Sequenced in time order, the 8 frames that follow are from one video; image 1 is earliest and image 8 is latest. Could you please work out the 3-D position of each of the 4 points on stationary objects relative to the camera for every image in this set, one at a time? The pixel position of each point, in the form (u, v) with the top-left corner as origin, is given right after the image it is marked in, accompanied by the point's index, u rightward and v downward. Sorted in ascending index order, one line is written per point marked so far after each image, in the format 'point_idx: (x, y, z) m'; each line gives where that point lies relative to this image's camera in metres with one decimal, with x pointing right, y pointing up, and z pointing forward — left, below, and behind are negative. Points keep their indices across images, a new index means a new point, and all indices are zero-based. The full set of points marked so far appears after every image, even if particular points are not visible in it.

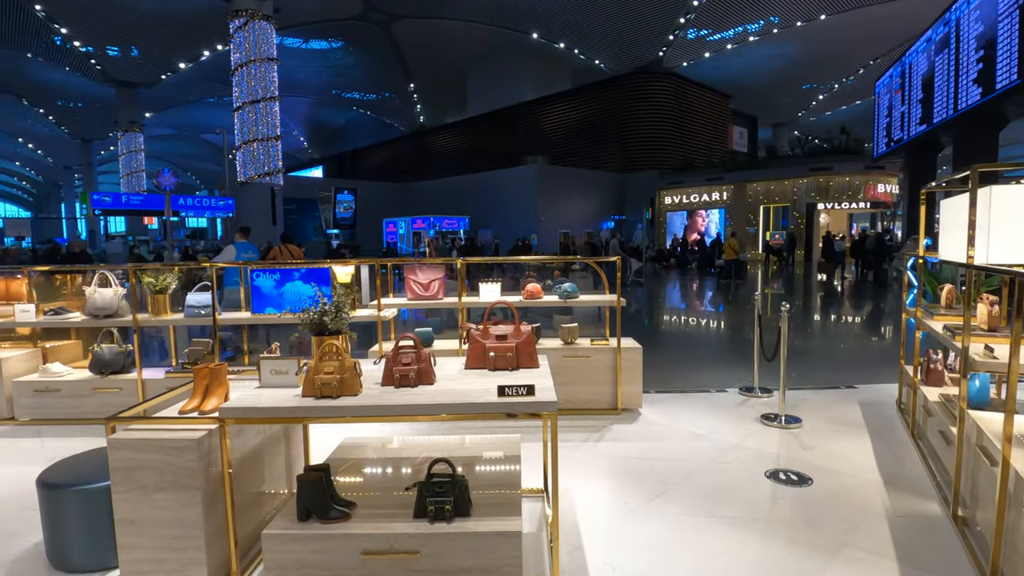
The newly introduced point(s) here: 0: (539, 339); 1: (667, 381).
0: (+0.2, -0.4, +4.1) m
1: (+1.3, -0.8, +4.9) m
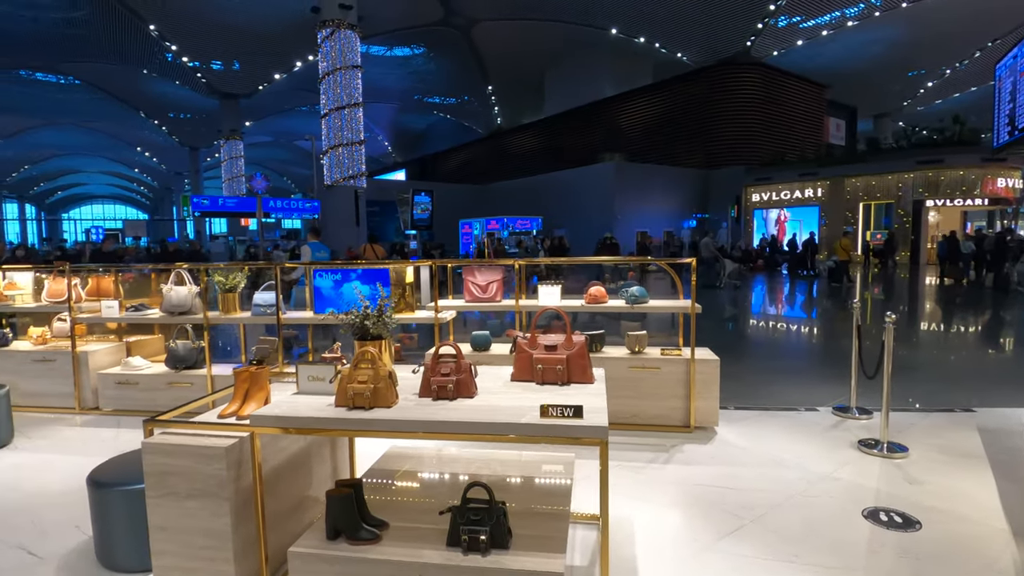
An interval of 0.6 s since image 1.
0: (+0.6, -0.4, +3.8) m
1: (+1.8, -0.9, +4.5) m
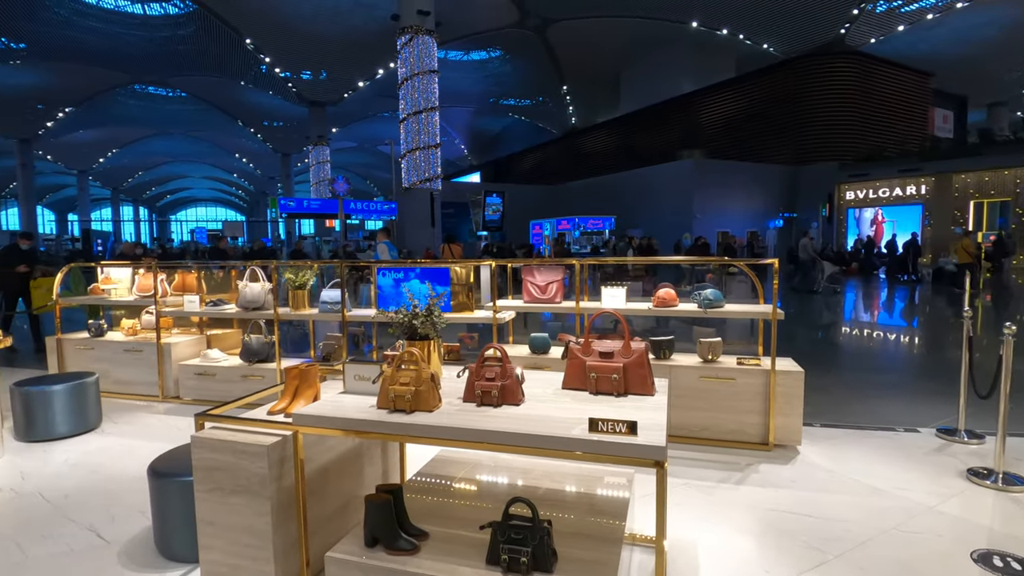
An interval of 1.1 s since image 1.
0: (+1.0, -0.4, +3.5) m
1: (+2.3, -0.9, +4.0) m
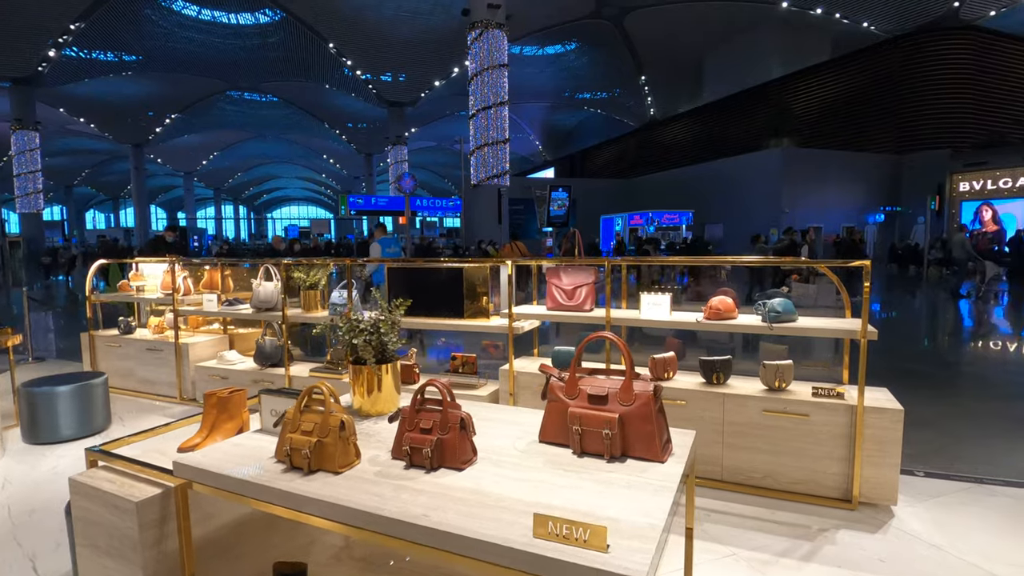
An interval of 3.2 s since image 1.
0: (+1.1, -0.4, +2.8) m
1: (+2.4, -0.9, +3.2) m
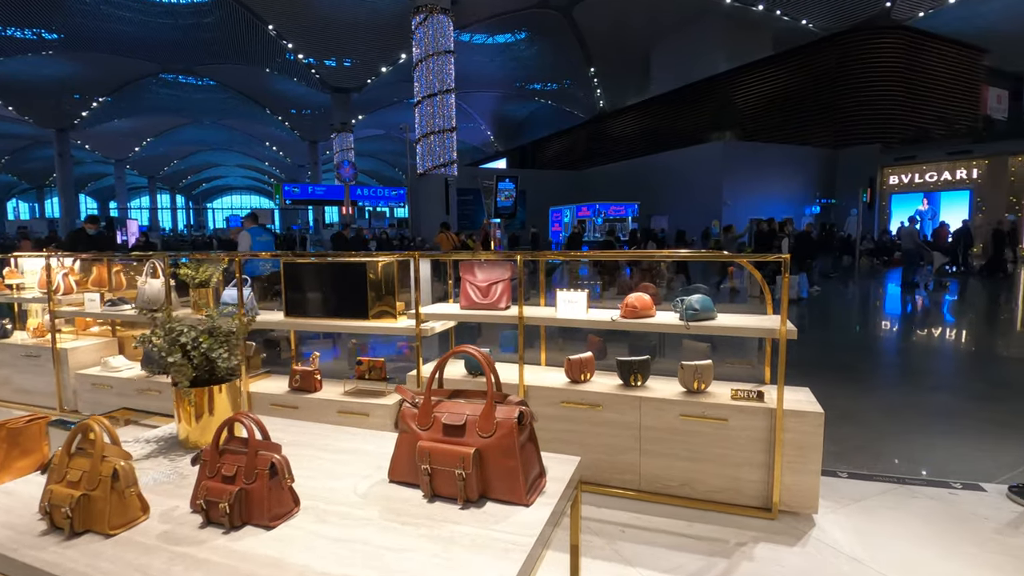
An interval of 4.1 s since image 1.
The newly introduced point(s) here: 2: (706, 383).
0: (+0.6, -0.4, +2.6) m
1: (+1.9, -0.9, +3.1) m
2: (+0.9, -0.4, +2.5) m
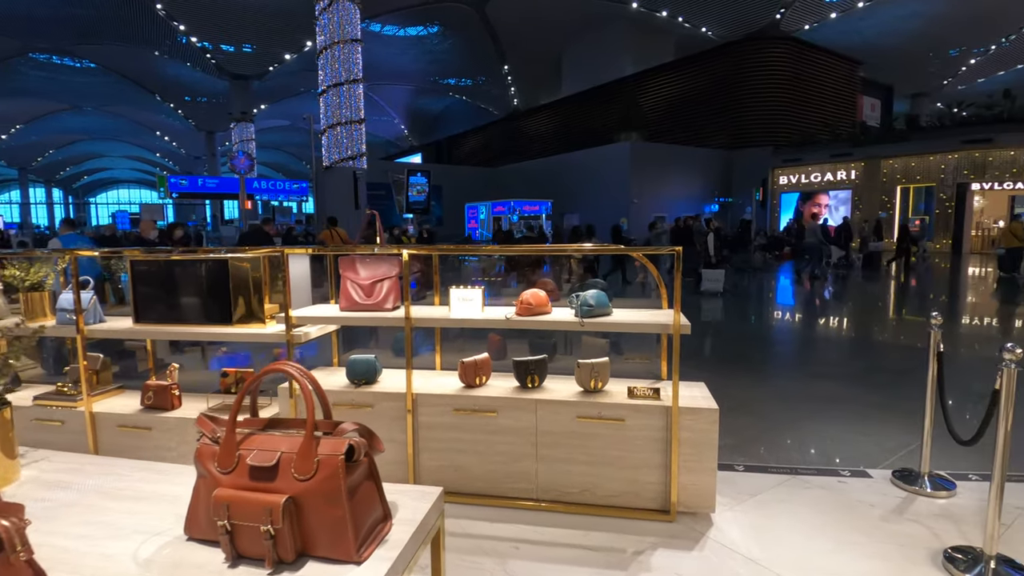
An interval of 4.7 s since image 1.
0: (+0.2, -0.4, +2.5) m
1: (+1.4, -0.9, +3.1) m
2: (+0.4, -0.4, +2.4) m
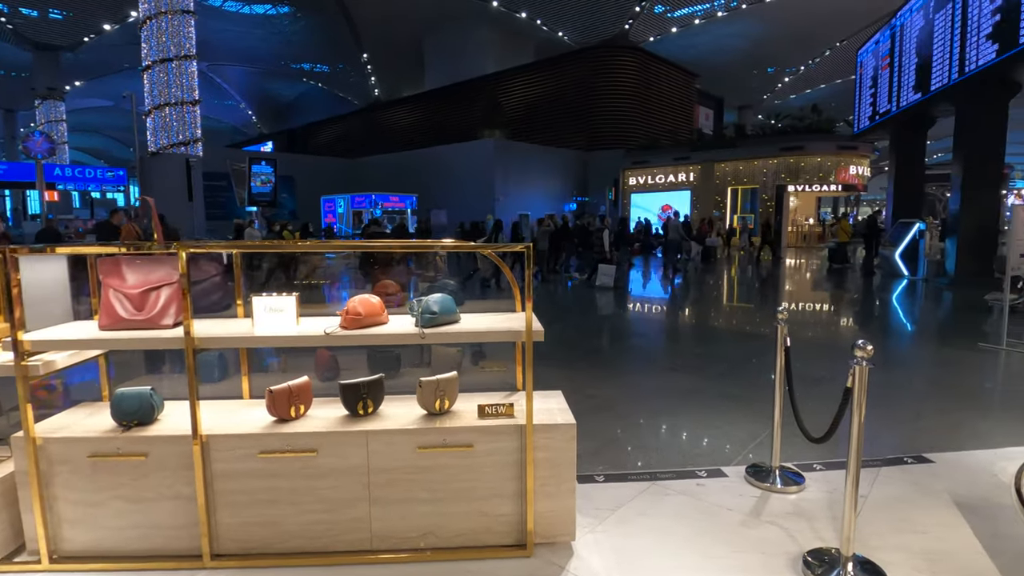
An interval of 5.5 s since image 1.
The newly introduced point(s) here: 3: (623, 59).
0: (-0.5, -0.4, +2.1) m
1: (+0.6, -0.8, +3.0) m
2: (-0.2, -0.4, +2.0) m
3: (+2.8, +5.8, +14.2) m
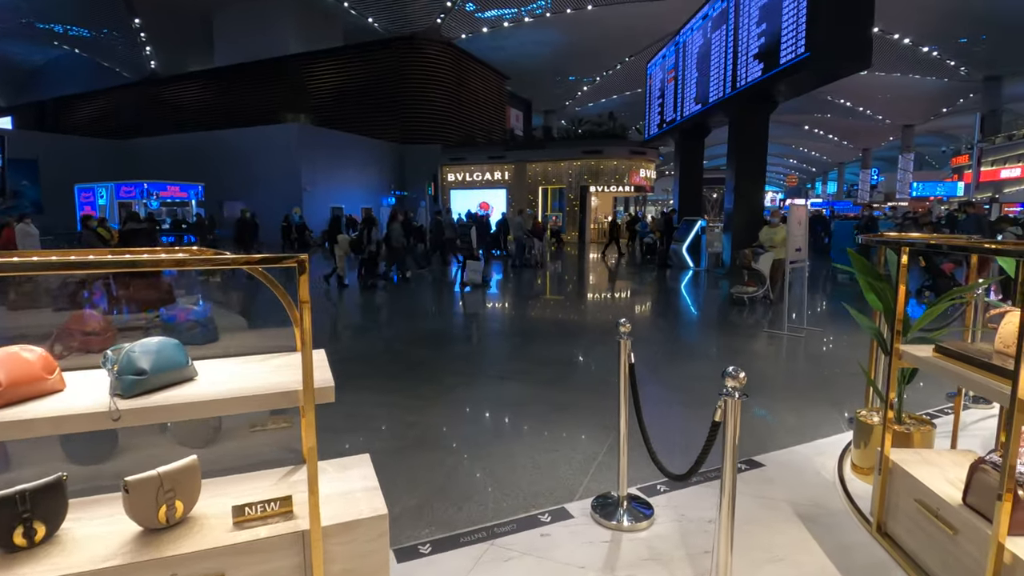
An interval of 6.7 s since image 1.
0: (-1.0, -0.5, +1.3) m
1: (-0.3, -0.9, +2.5) m
2: (-0.7, -0.5, +1.3) m
3: (-1.8, +5.9, +13.7) m
